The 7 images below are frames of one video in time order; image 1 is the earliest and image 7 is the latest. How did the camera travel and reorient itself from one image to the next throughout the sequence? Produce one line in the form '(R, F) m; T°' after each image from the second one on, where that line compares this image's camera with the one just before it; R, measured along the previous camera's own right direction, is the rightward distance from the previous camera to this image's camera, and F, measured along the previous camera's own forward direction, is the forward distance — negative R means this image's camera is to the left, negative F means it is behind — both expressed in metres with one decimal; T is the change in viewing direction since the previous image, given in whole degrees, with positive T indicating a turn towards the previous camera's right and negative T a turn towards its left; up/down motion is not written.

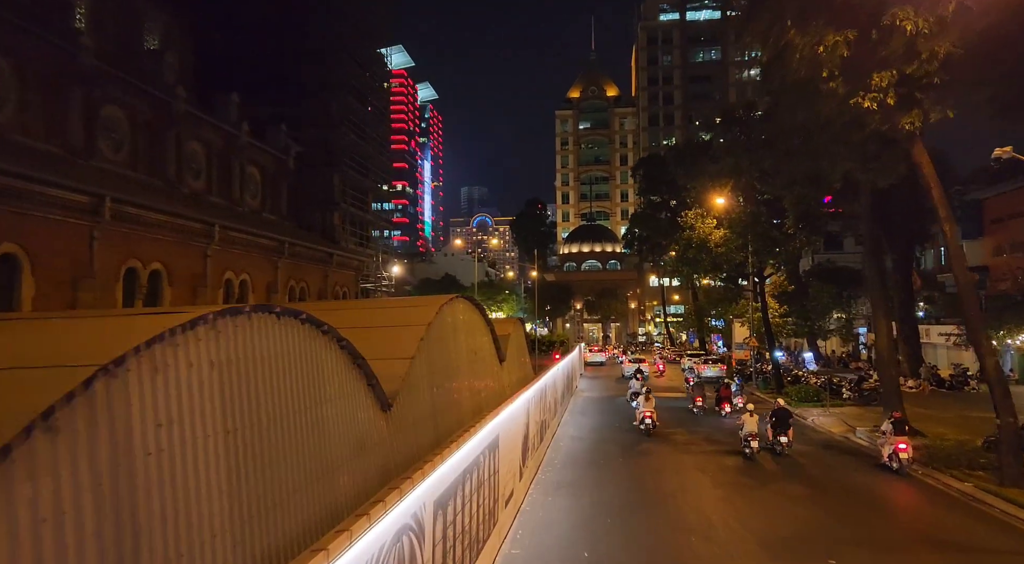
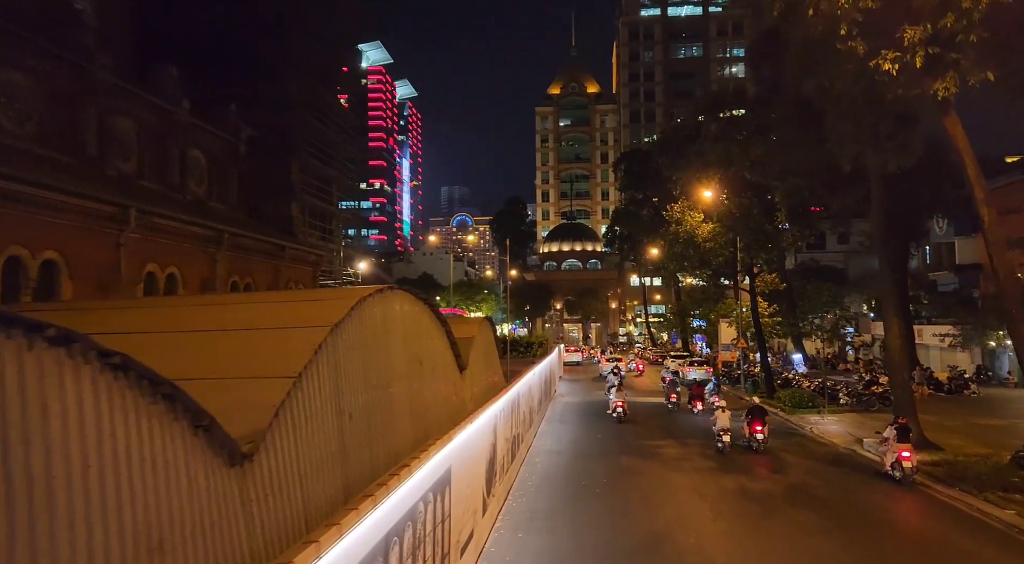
(+0.3, +2.3) m; +2°
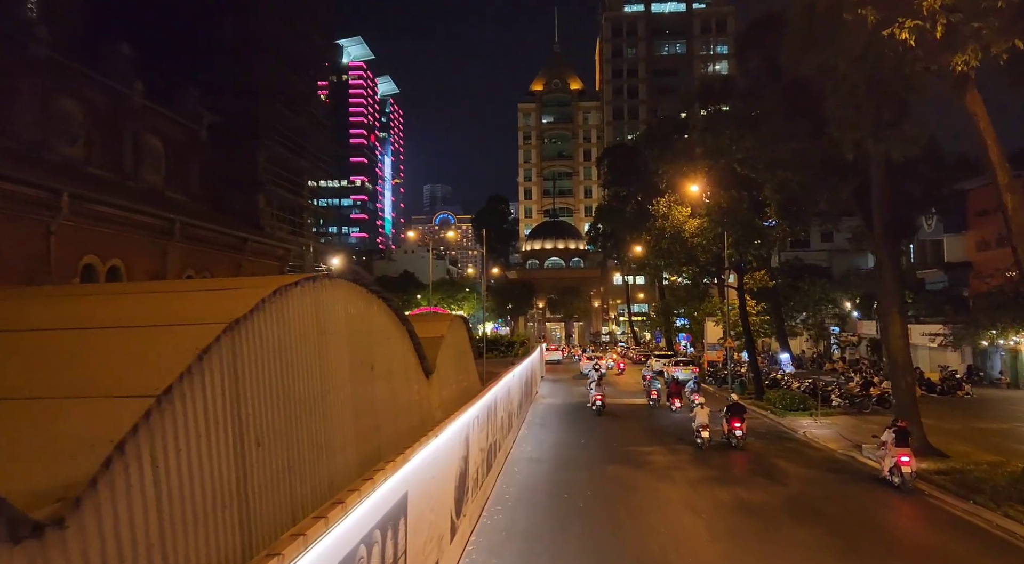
(+0.1, +1.3) m; +1°
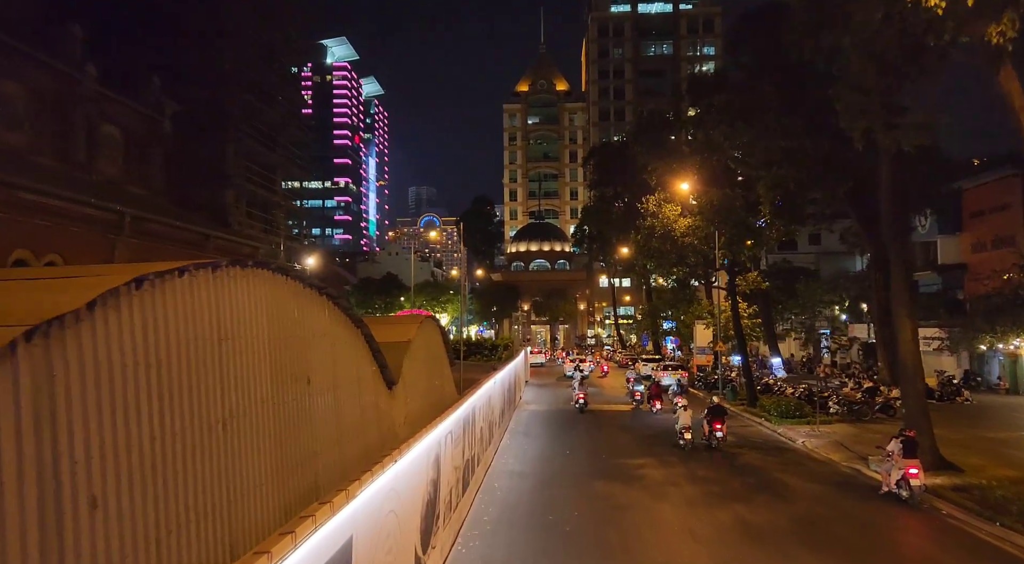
(+0.1, +1.3) m; +1°
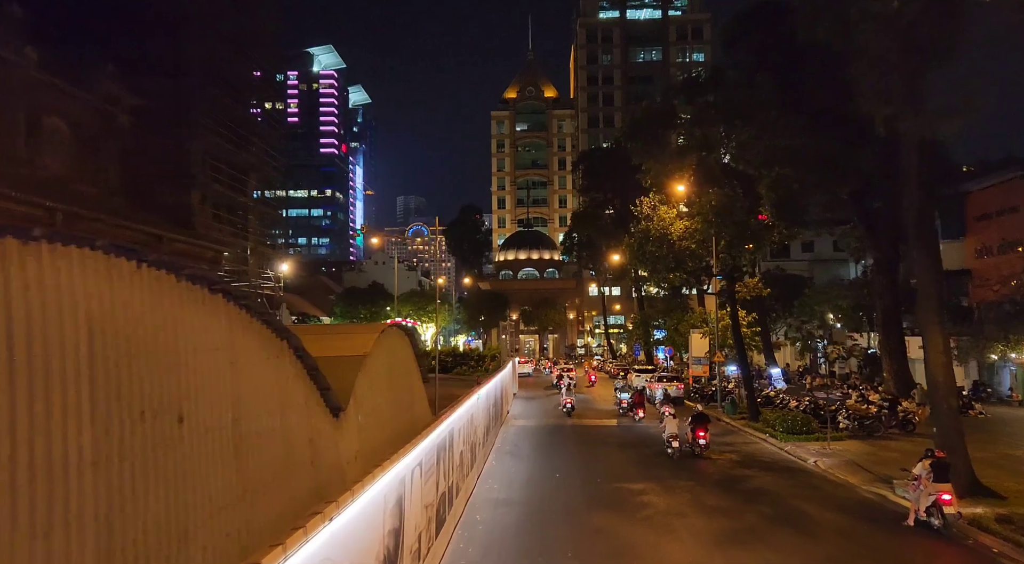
(+0.1, +1.7) m; +1°
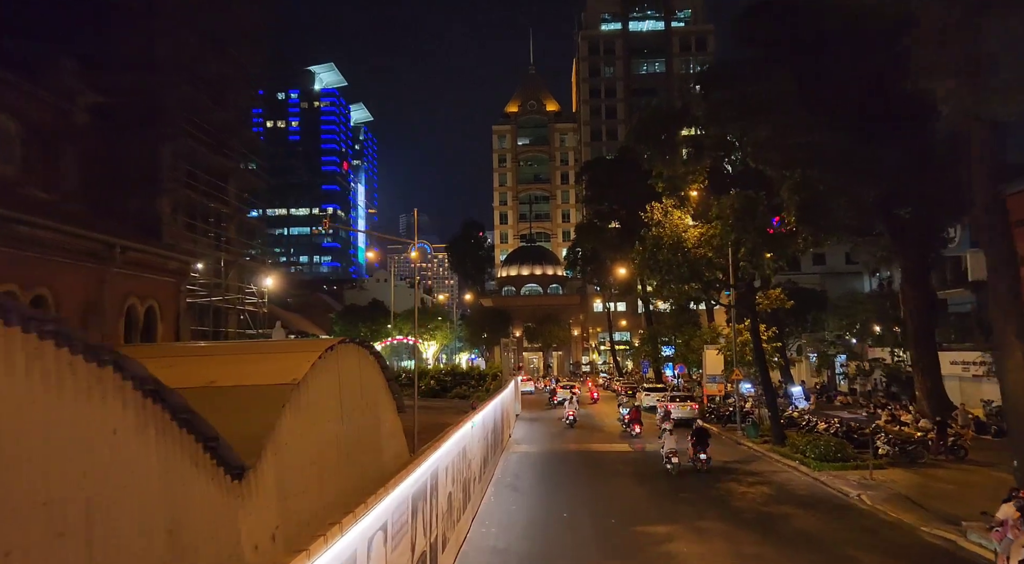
(+0.1, +2.2) m; 0°
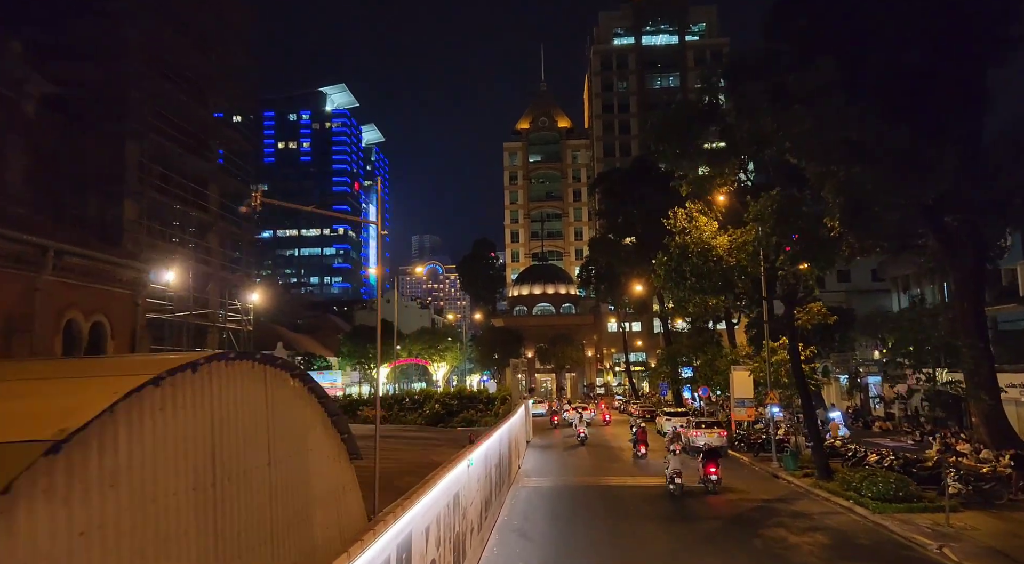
(+0.1, +2.6) m; -1°
